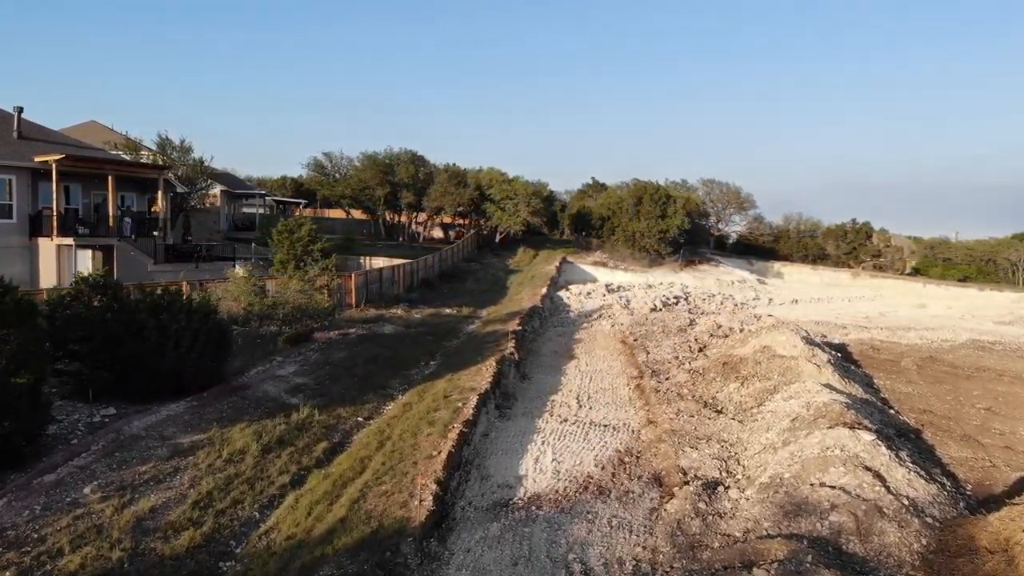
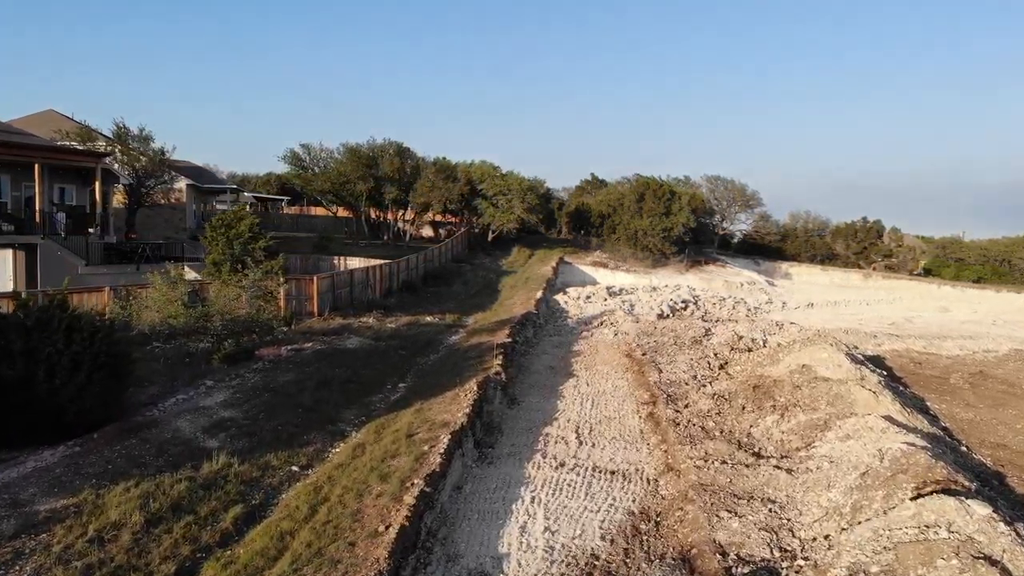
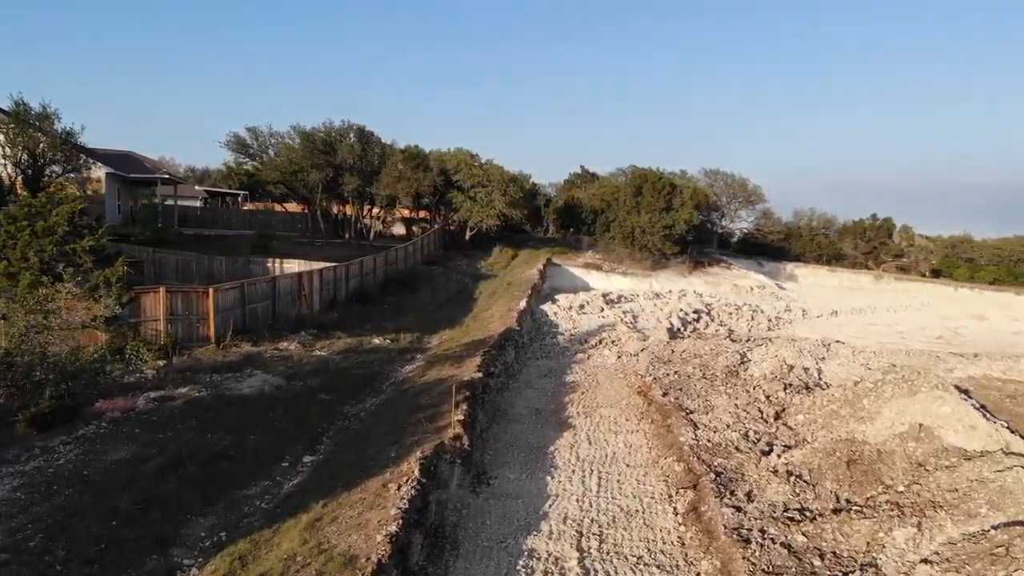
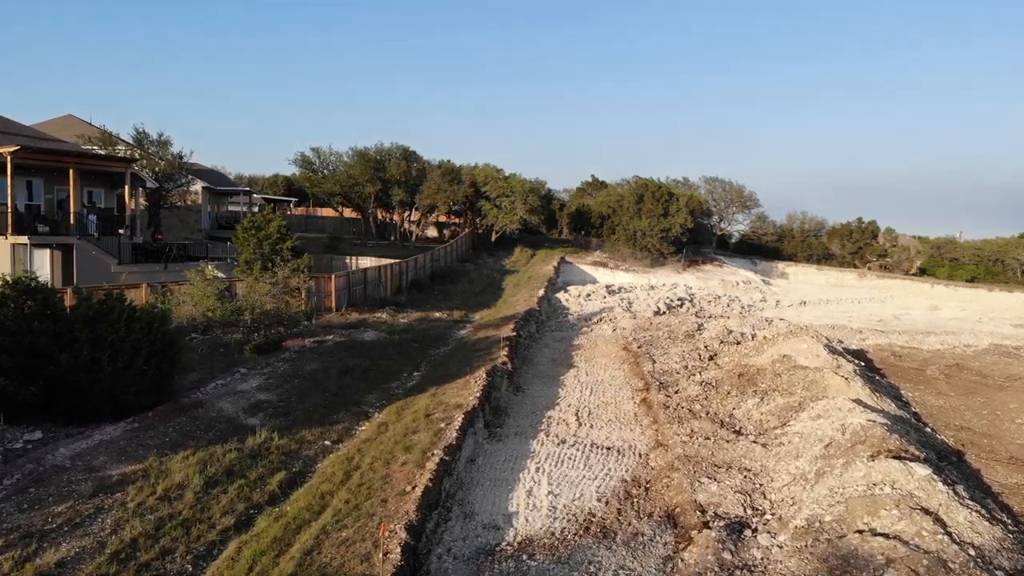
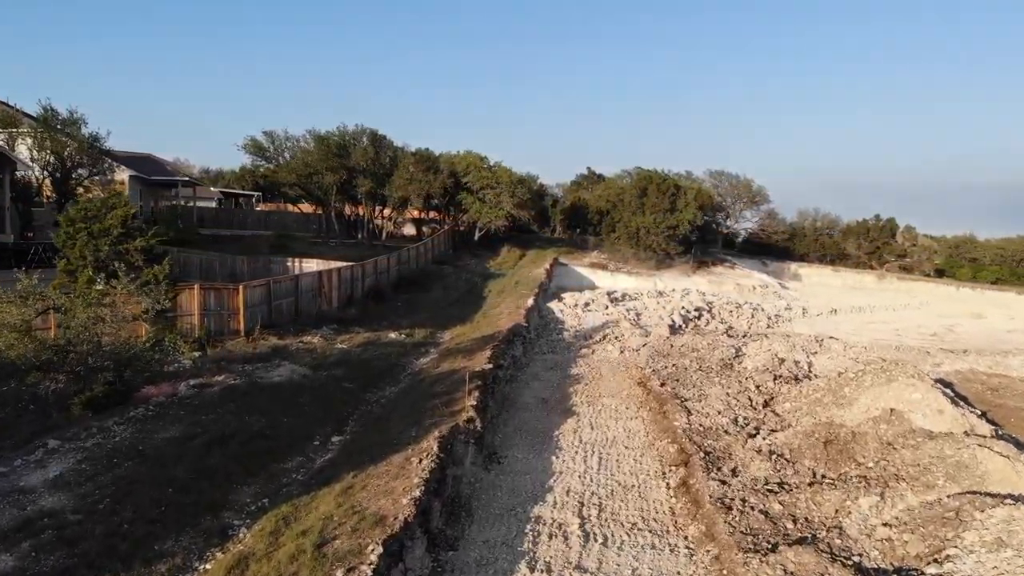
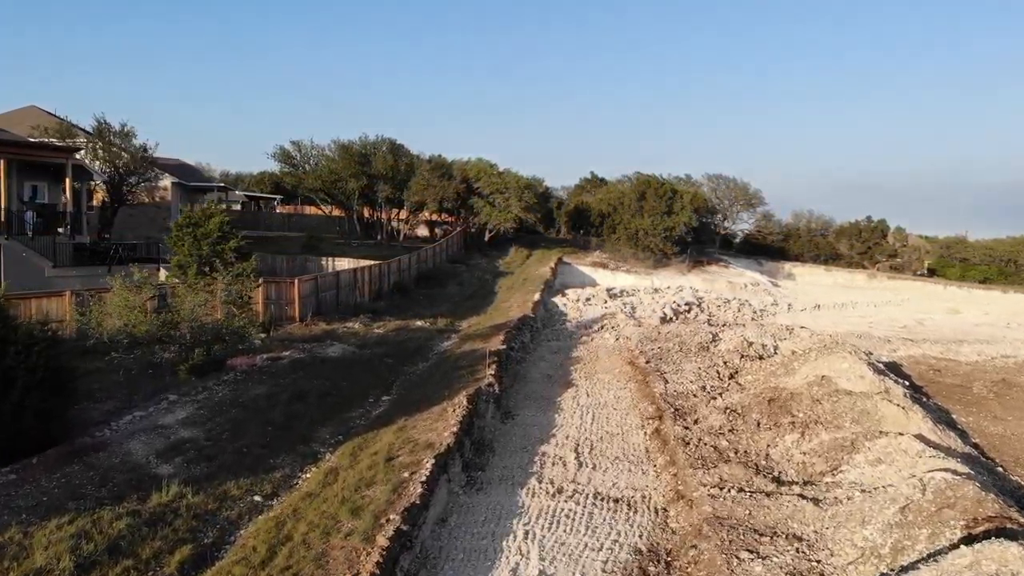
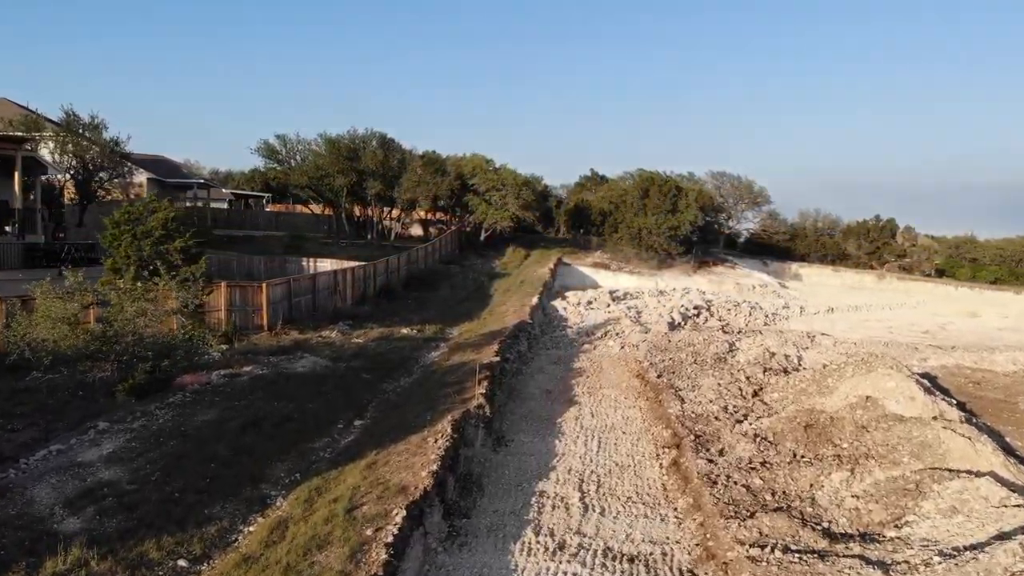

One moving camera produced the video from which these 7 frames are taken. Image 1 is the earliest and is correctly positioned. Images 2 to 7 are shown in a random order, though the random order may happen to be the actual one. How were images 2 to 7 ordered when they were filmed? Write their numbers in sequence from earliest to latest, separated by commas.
4, 2, 6, 7, 5, 3
